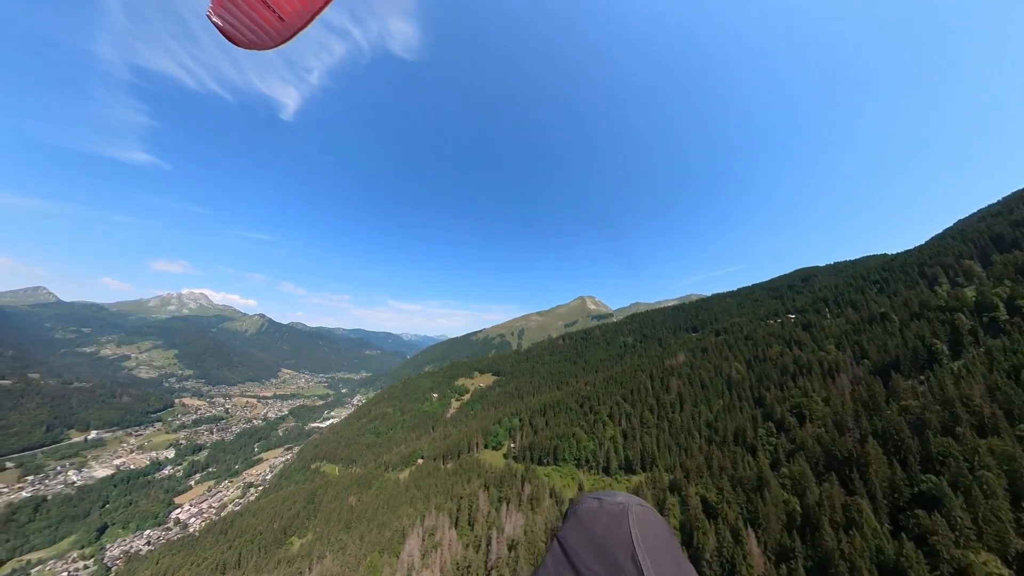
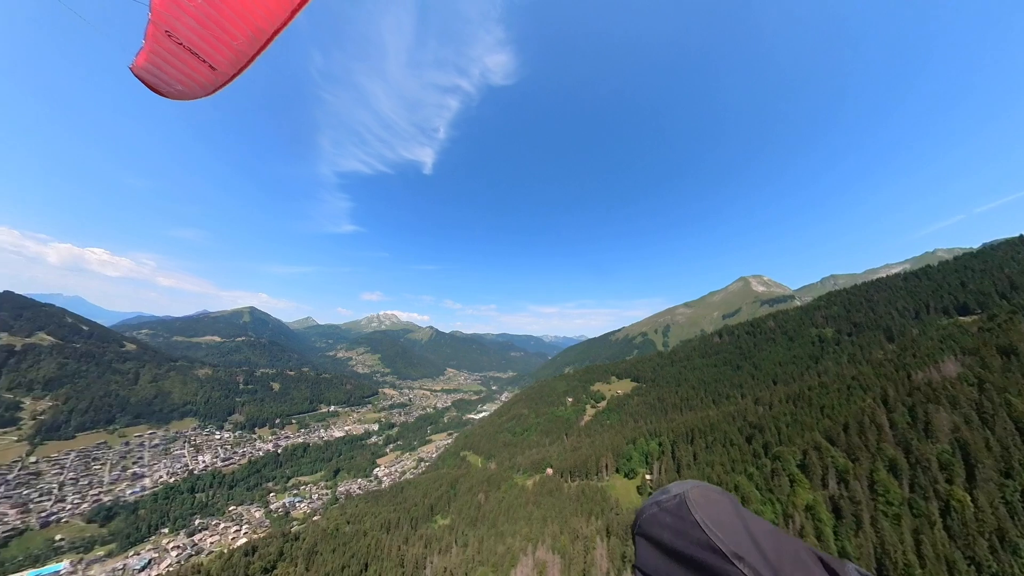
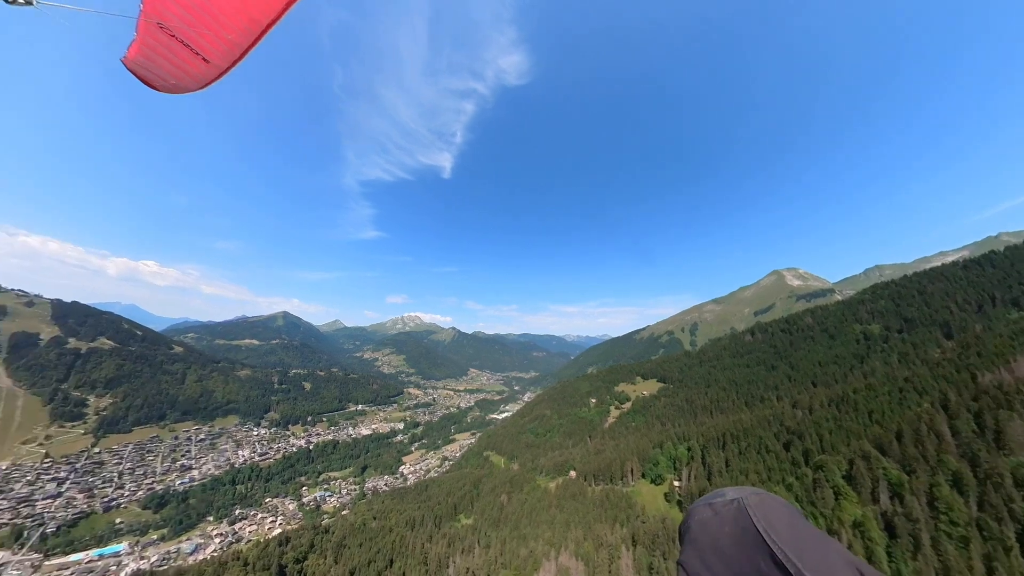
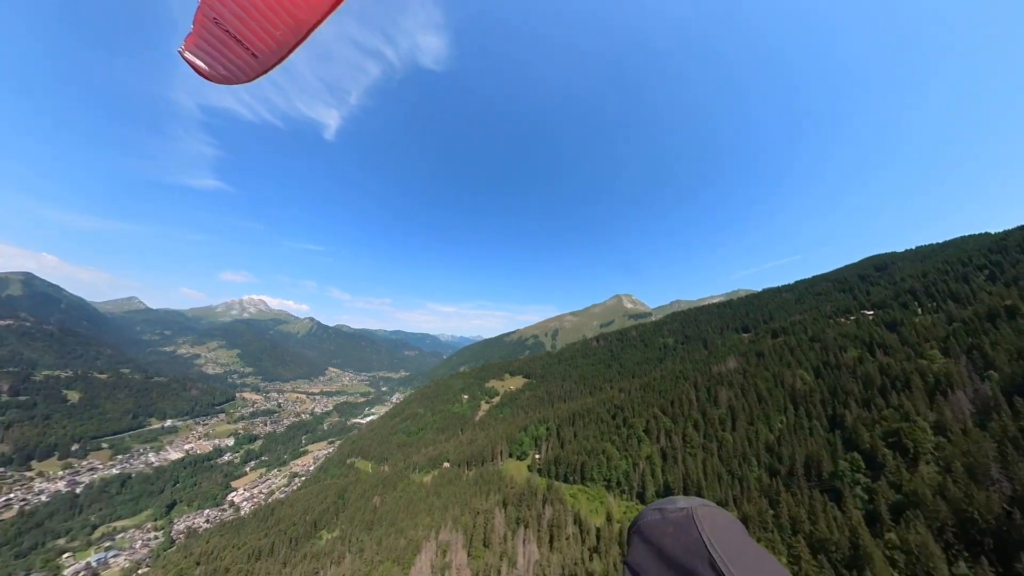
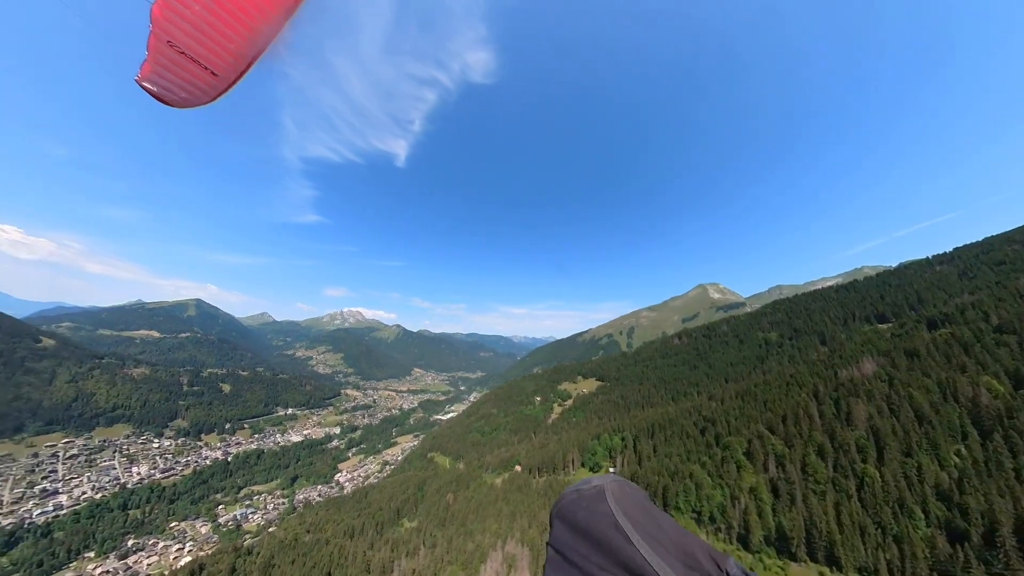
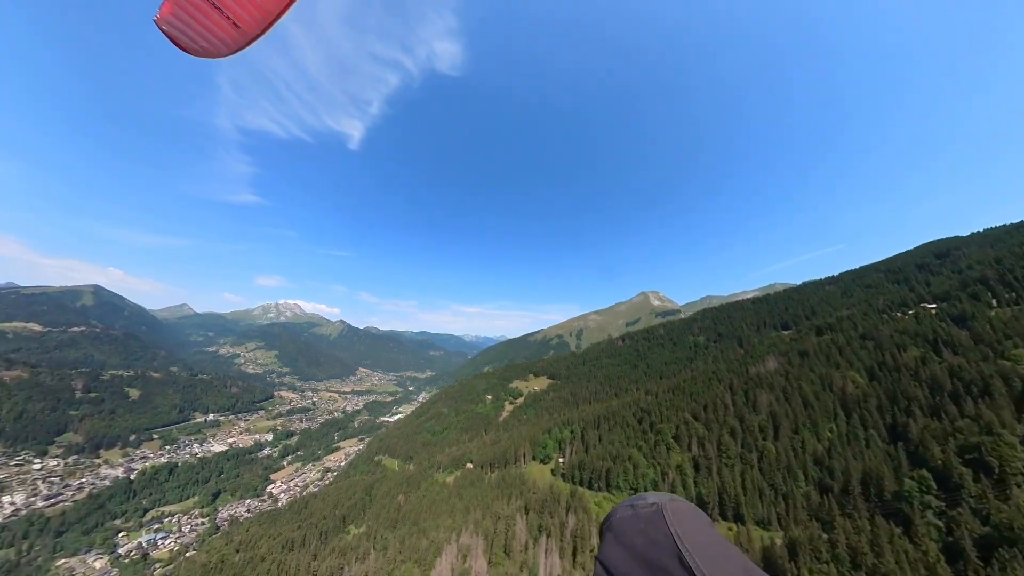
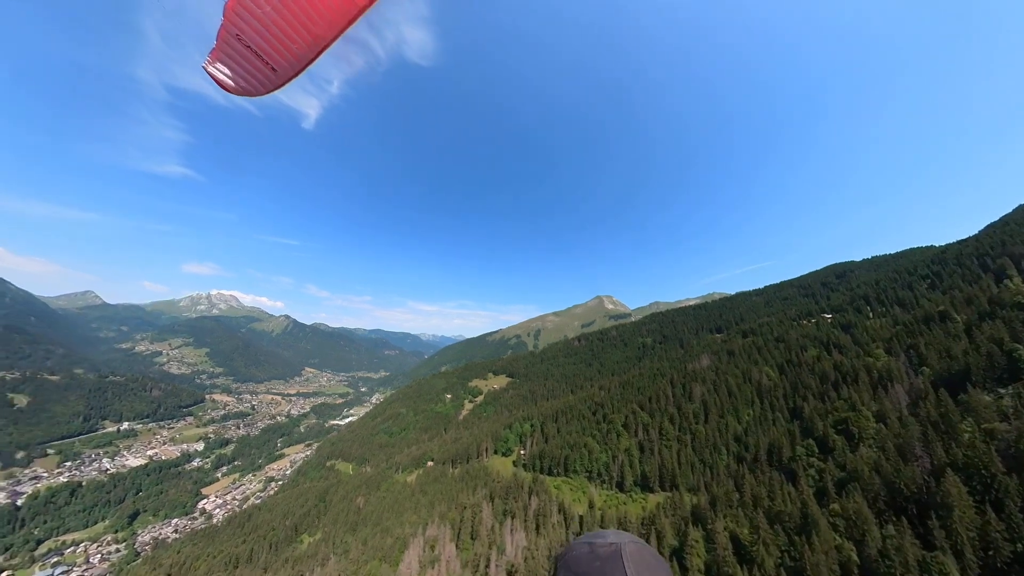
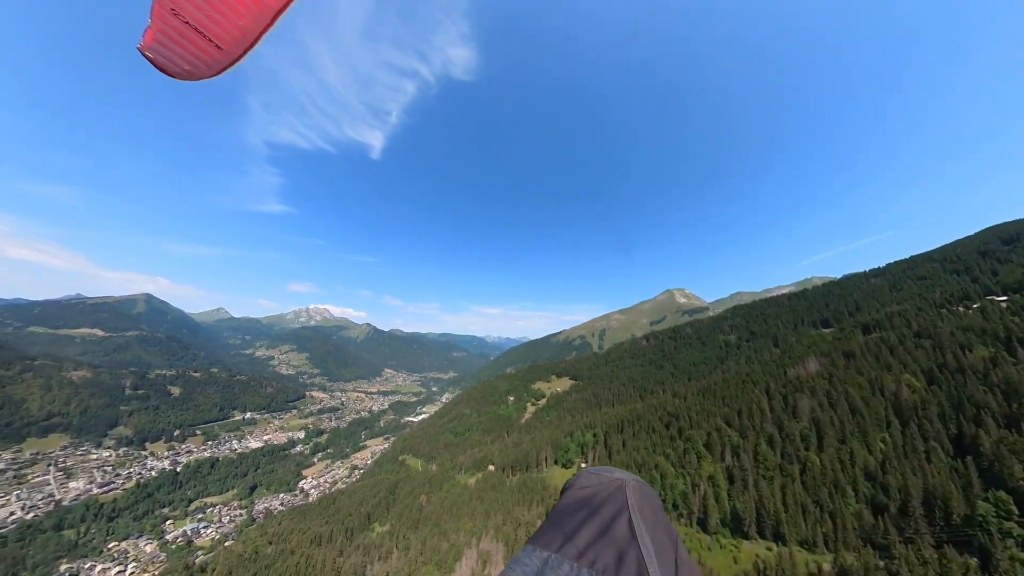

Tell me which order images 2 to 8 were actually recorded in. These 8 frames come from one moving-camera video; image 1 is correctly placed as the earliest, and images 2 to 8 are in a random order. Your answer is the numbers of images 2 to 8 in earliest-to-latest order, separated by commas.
7, 4, 6, 8, 5, 2, 3
